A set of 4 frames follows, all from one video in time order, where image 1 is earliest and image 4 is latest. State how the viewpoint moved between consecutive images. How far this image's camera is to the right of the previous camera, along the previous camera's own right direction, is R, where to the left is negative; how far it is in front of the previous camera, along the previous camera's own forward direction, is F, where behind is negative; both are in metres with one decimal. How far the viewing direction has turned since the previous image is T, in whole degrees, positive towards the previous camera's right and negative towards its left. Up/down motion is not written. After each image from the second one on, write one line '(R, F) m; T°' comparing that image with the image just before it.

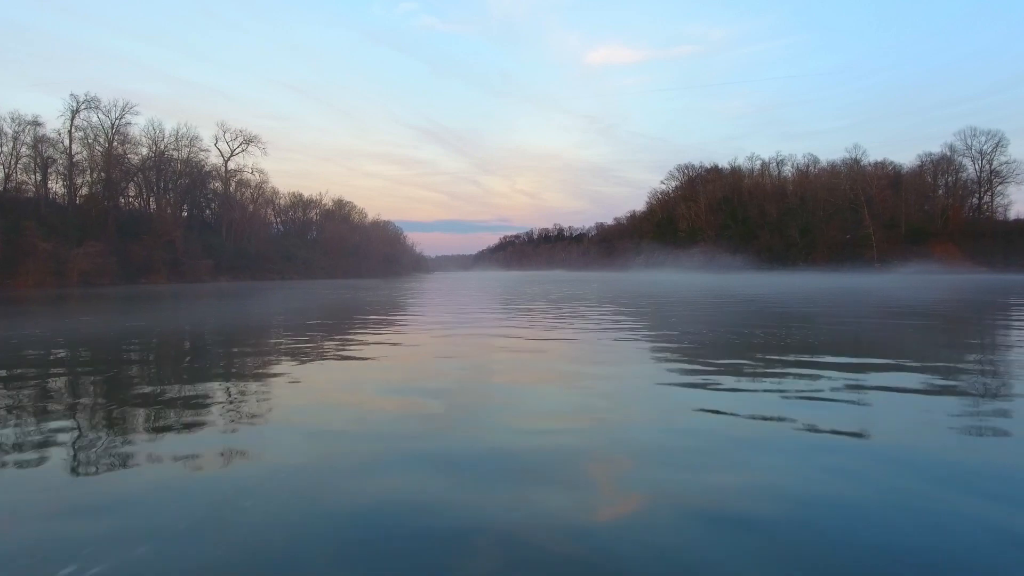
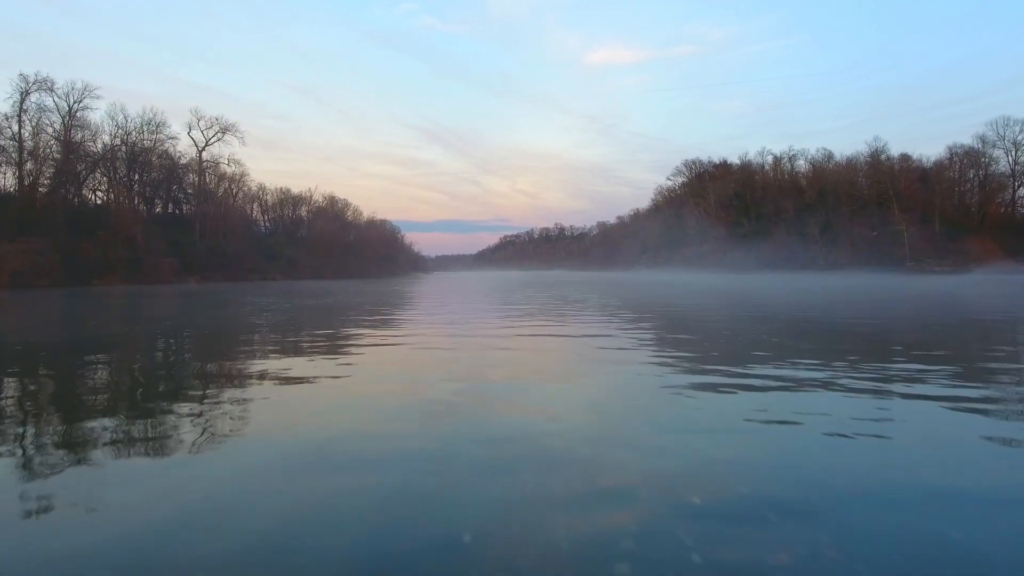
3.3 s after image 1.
(0.0, +1.3) m; 0°
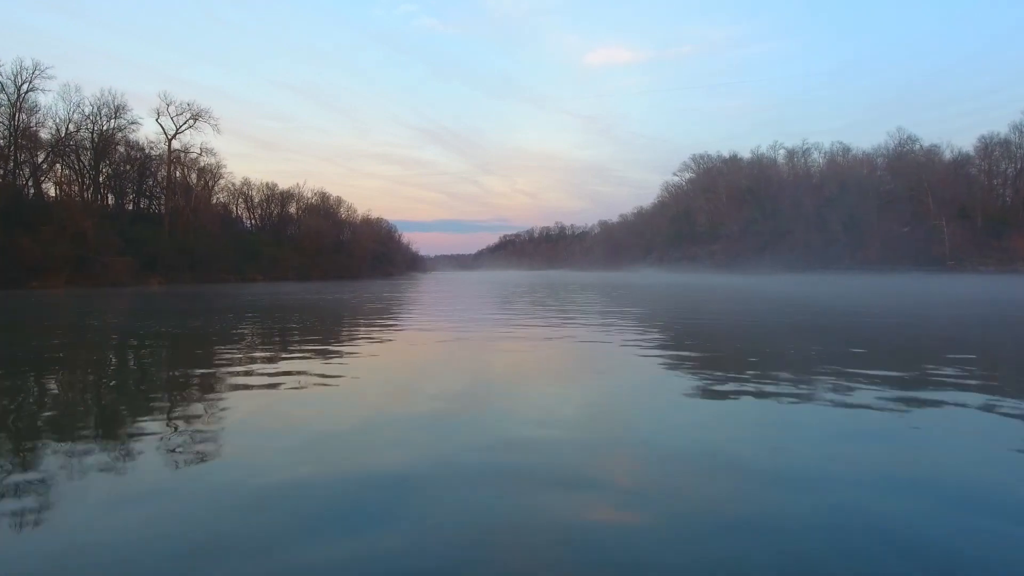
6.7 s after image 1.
(0.0, +1.3) m; 0°
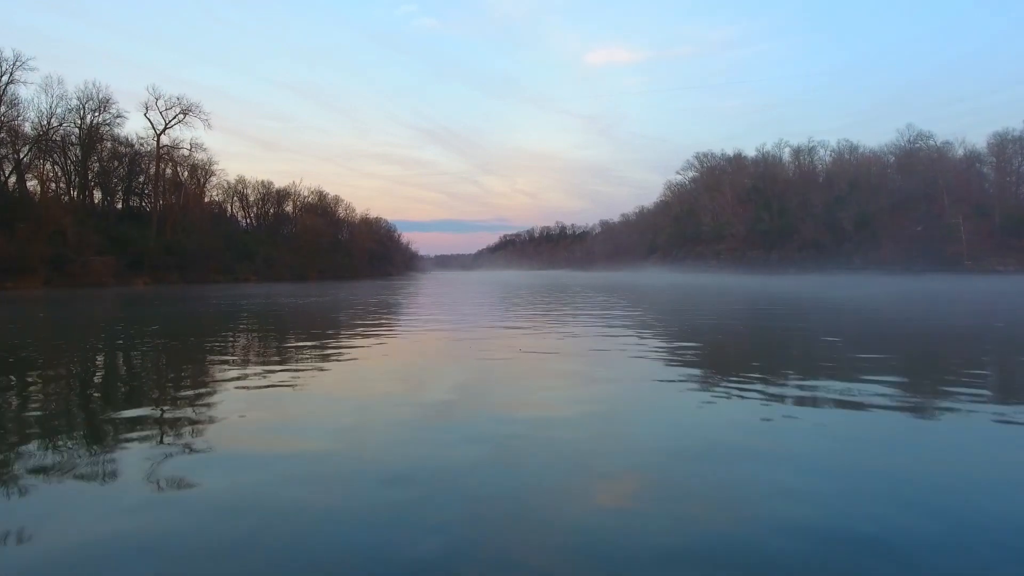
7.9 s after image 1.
(0.0, +0.5) m; 0°
